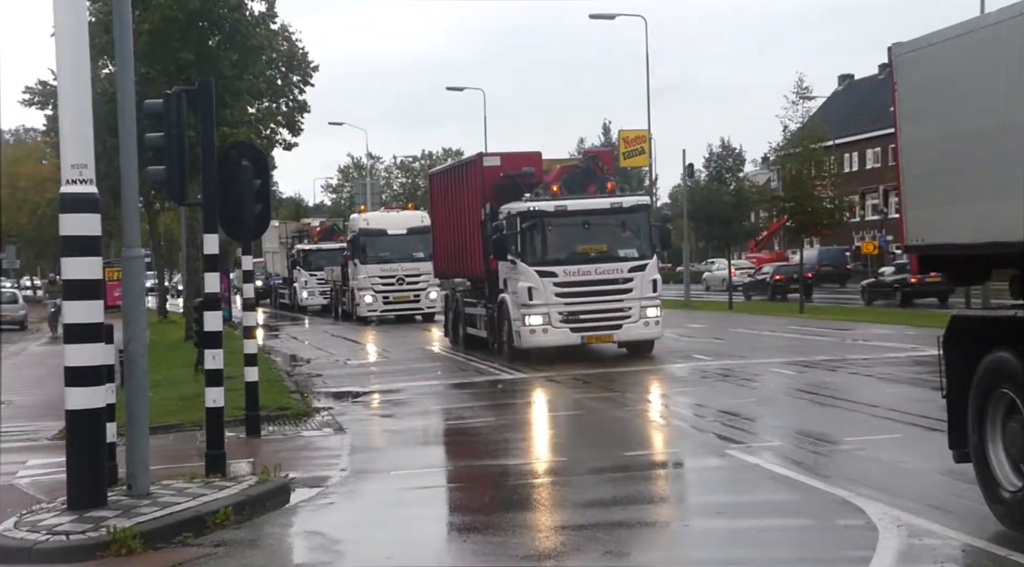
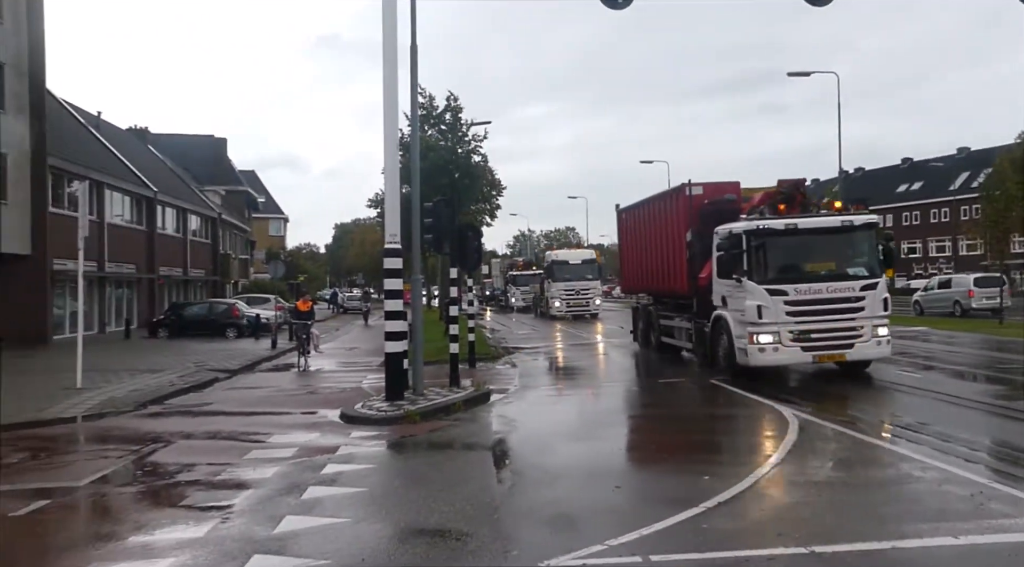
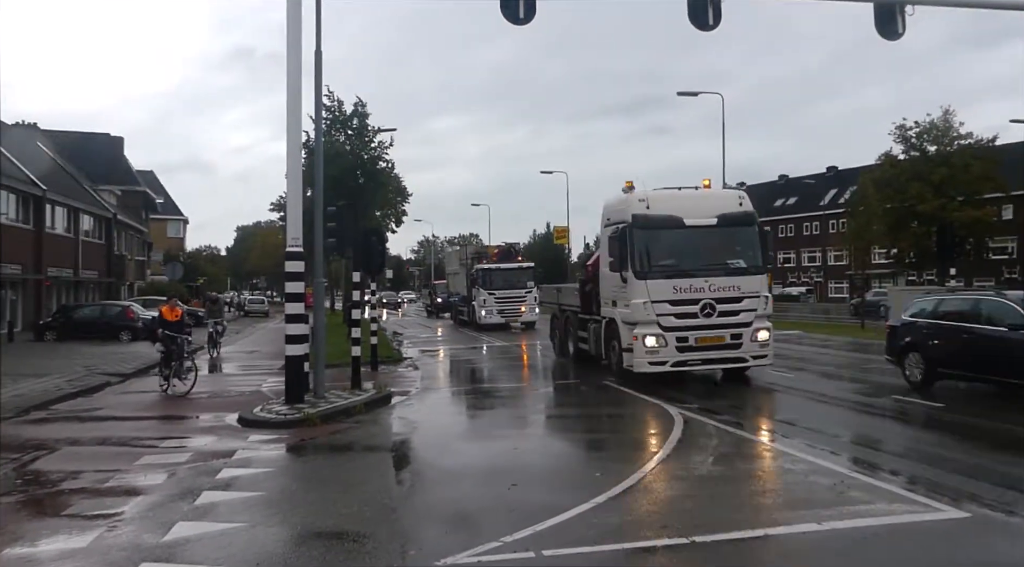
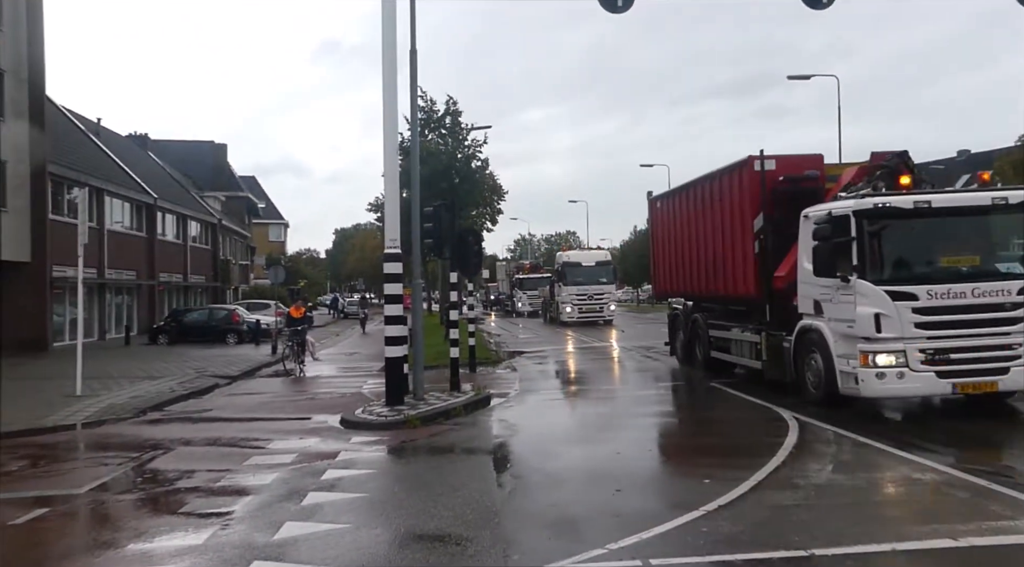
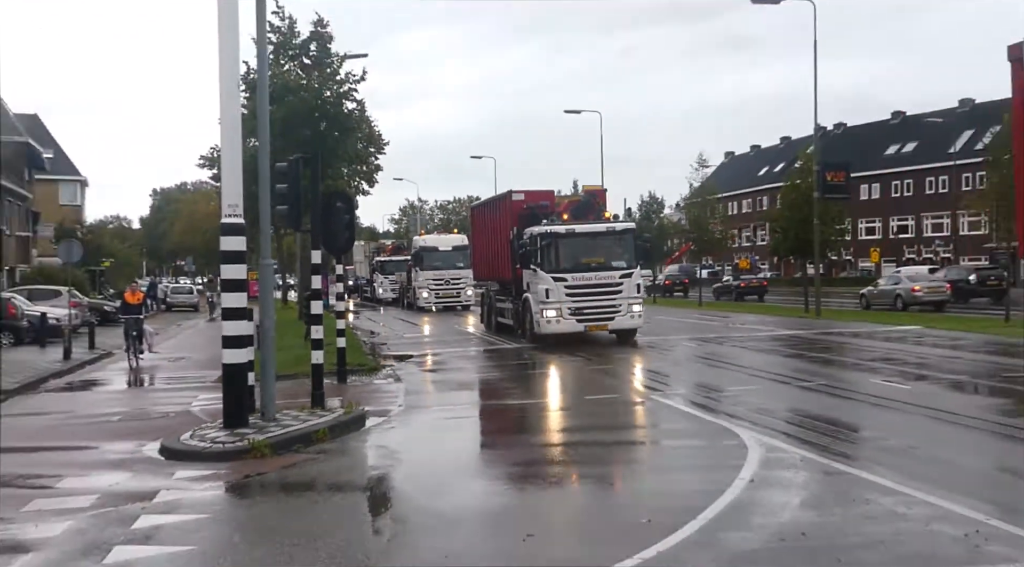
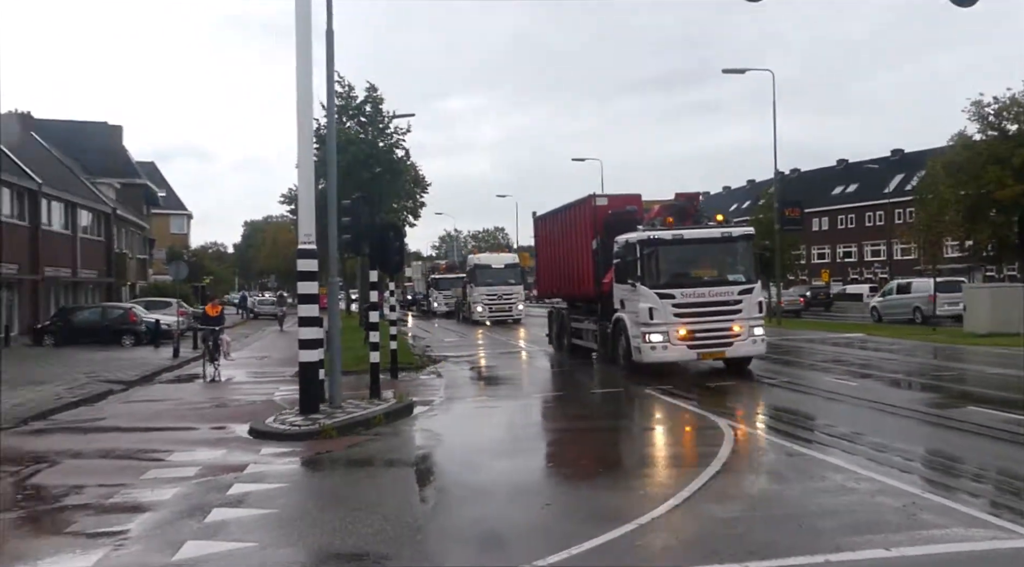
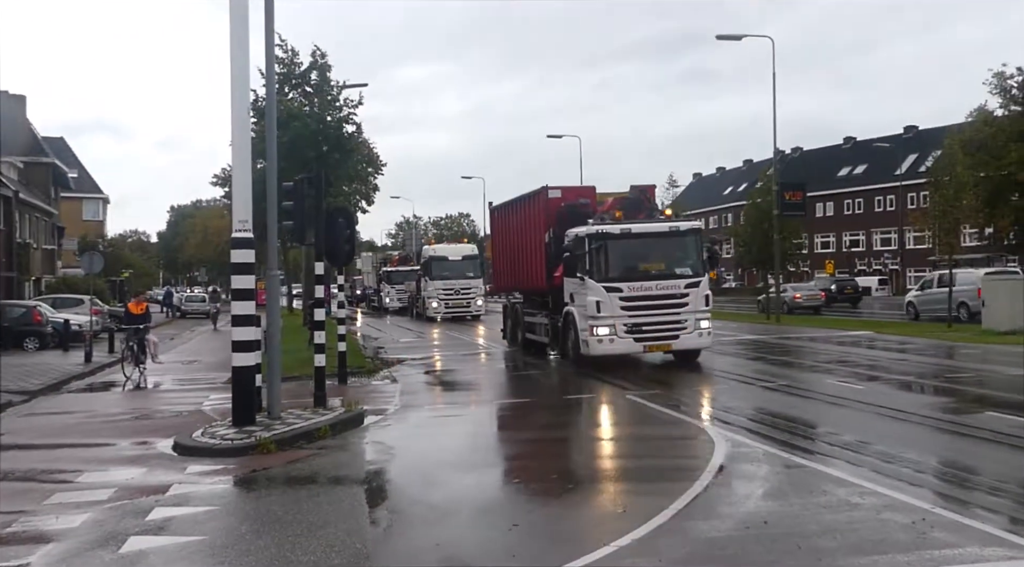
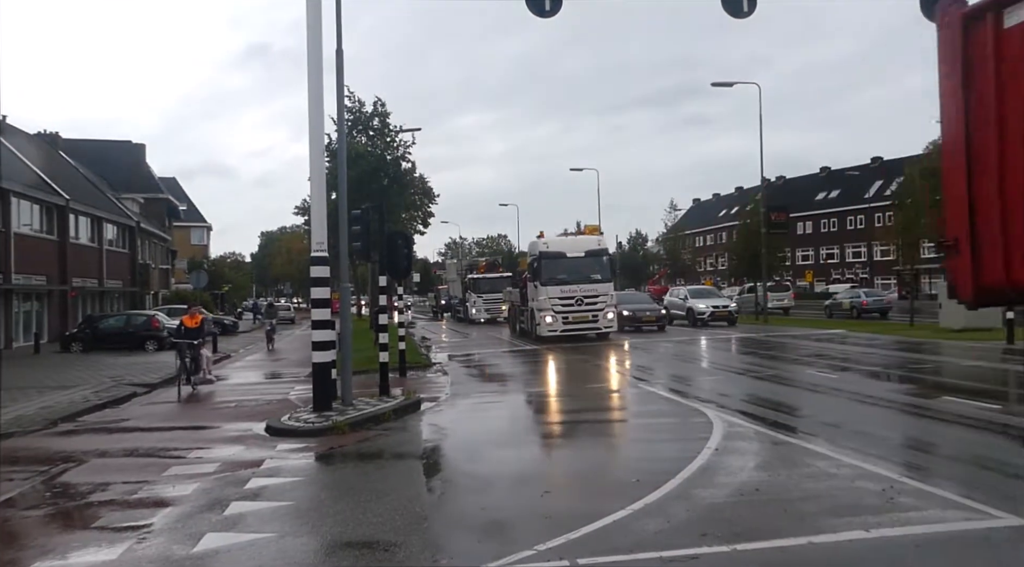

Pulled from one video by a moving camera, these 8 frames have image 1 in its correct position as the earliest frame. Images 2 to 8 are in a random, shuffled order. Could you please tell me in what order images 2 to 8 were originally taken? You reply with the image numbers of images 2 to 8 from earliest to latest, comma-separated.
5, 7, 6, 2, 4, 8, 3
